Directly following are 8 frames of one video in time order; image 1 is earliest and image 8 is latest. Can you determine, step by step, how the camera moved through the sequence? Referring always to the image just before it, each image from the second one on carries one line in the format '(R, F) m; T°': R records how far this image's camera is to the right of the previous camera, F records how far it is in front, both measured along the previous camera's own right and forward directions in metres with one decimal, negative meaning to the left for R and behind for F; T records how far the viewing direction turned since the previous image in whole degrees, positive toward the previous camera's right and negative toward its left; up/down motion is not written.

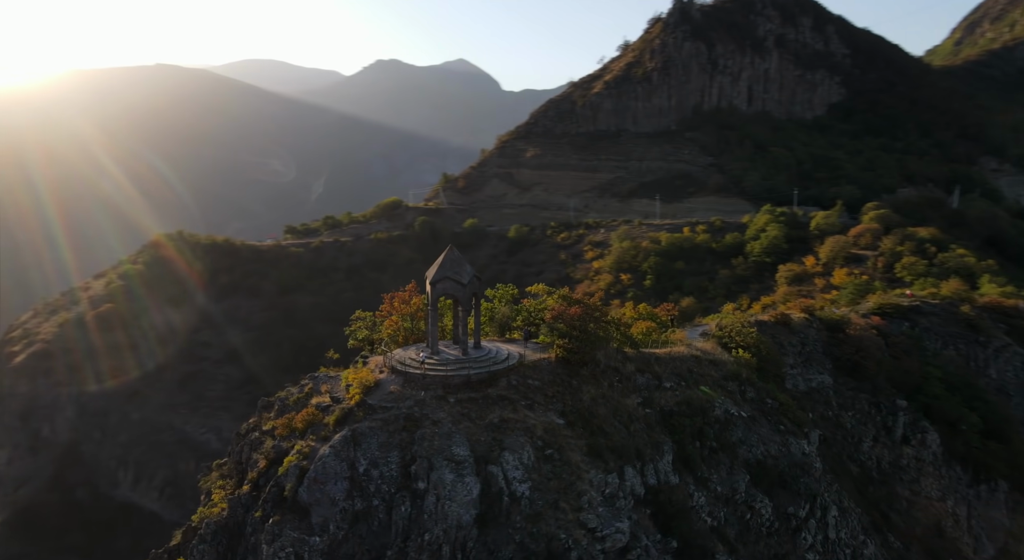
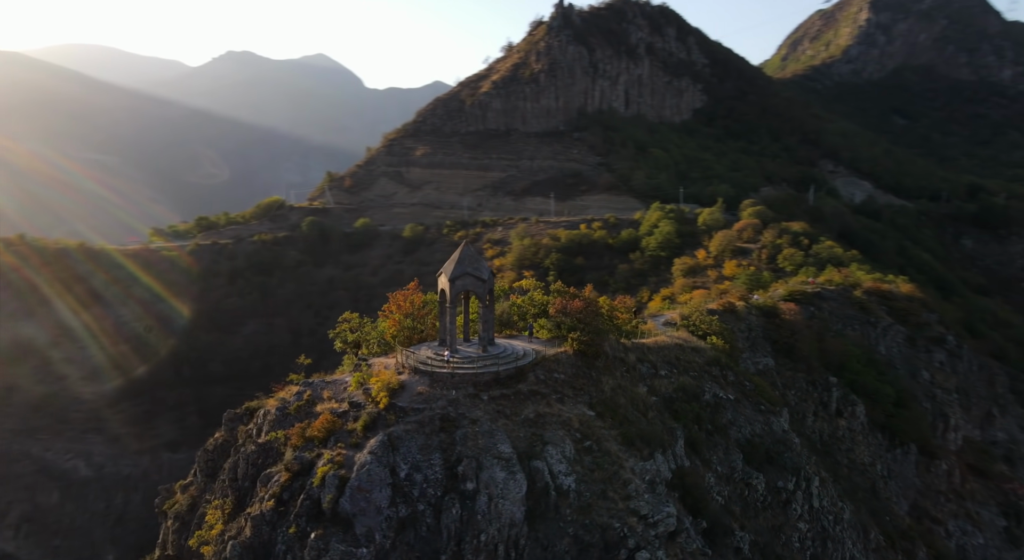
(-2.7, +0.4) m; +9°
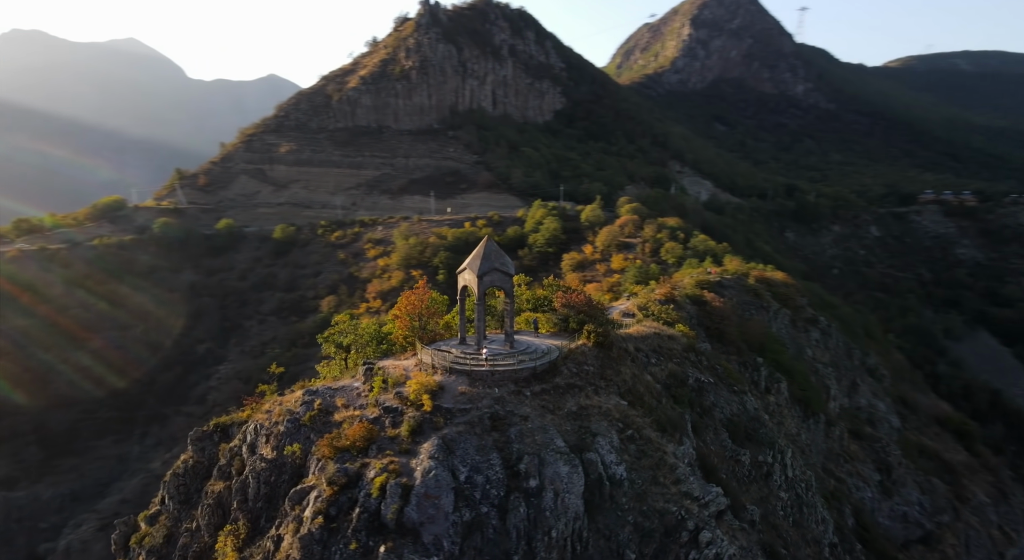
(-3.2, +0.5) m; +11°
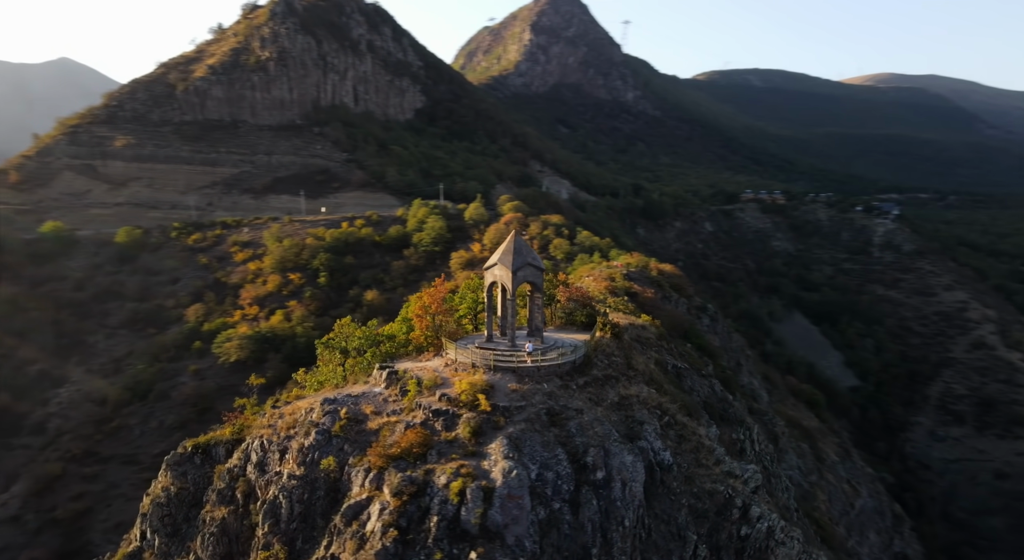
(-3.4, +0.5) m; +11°
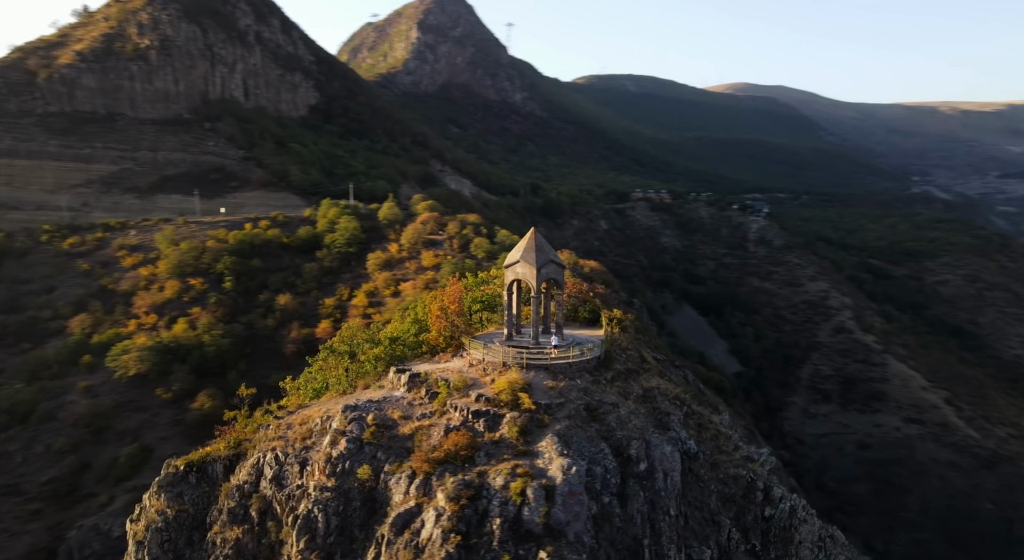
(-2.4, +0.3) m; +8°
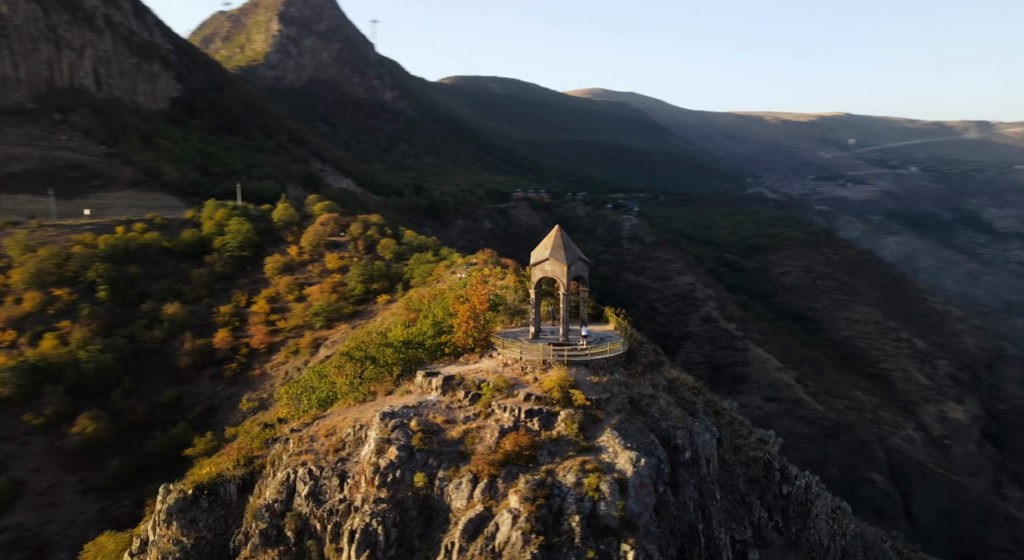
(-2.8, +0.3) m; +9°
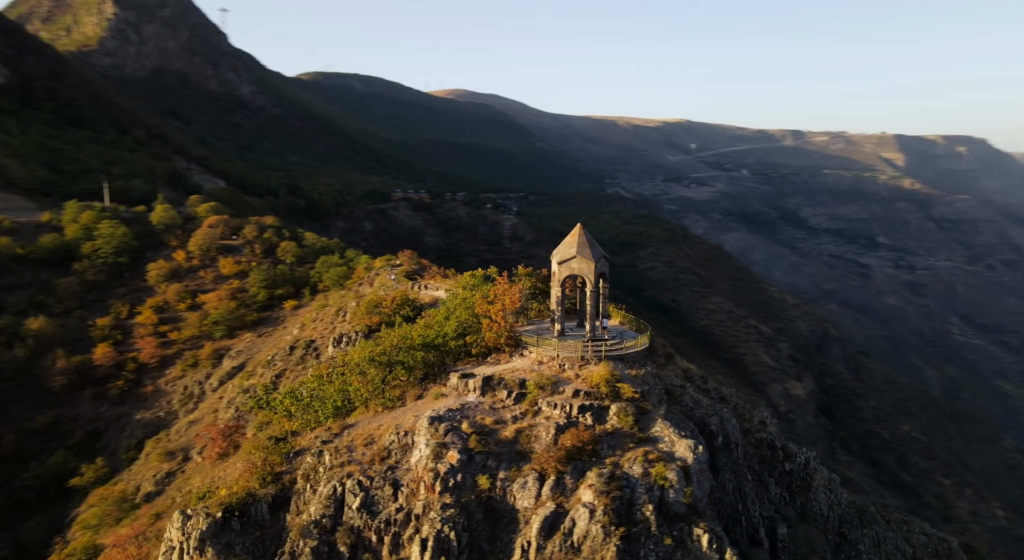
(-2.8, +0.2) m; +9°
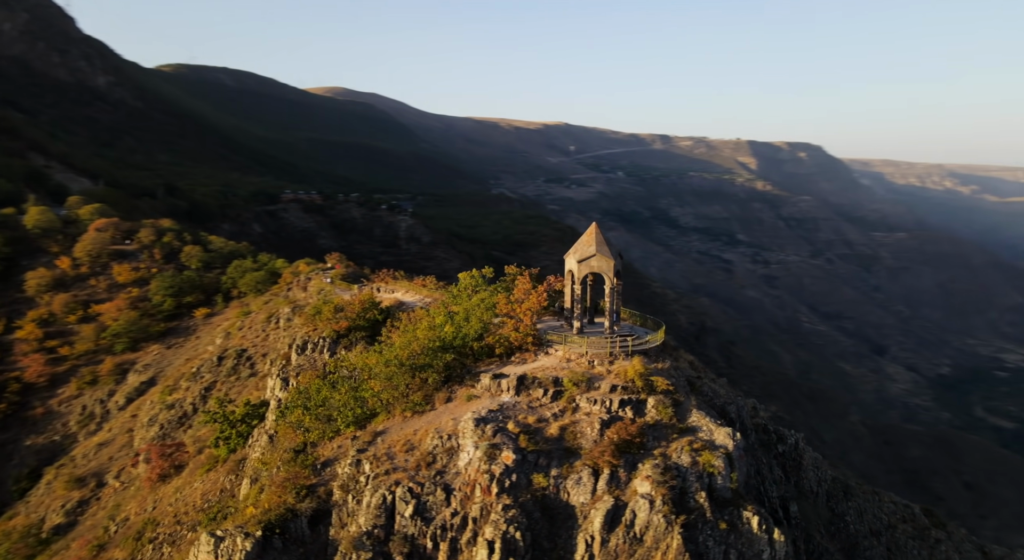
(-2.4, +0.1) m; +8°
